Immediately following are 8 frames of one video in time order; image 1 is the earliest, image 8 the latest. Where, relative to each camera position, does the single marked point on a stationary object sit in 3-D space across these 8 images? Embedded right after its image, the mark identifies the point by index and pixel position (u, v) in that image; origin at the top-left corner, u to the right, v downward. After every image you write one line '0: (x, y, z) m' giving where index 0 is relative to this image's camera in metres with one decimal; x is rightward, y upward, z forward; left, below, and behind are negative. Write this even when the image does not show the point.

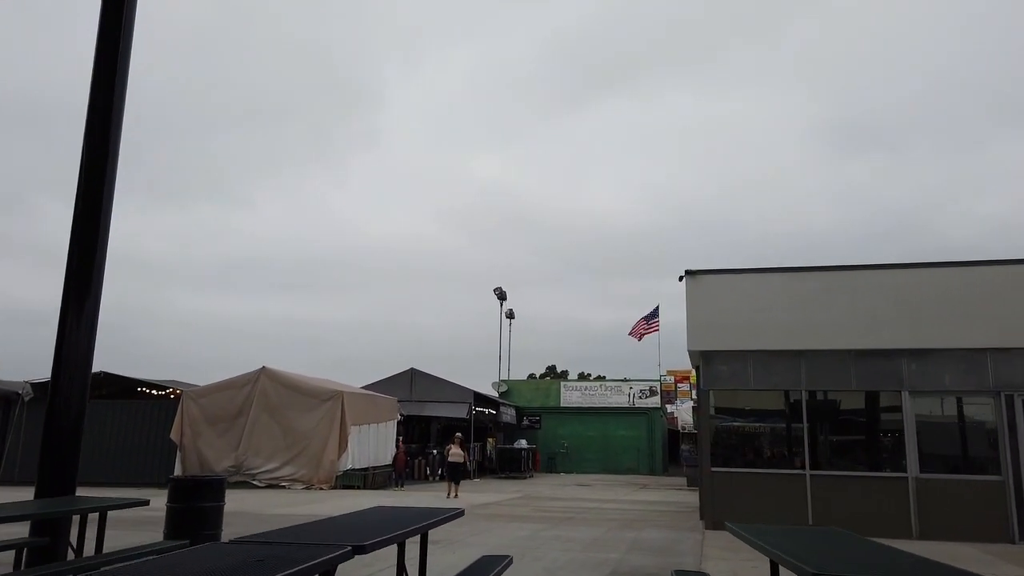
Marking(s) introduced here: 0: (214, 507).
0: (-3.5, -2.6, +9.0) m
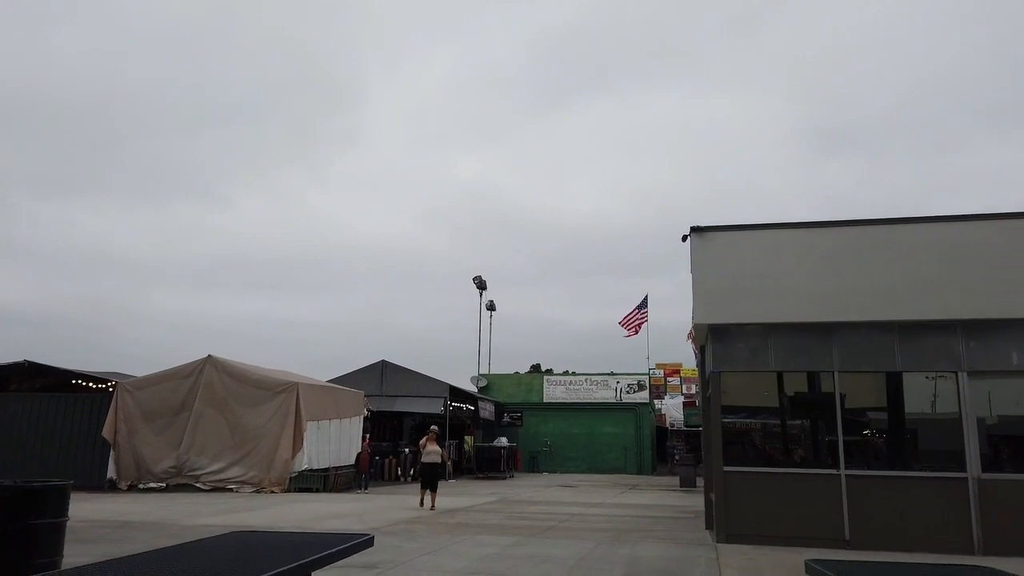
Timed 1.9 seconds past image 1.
0: (-3.9, -2.0, +6.4) m
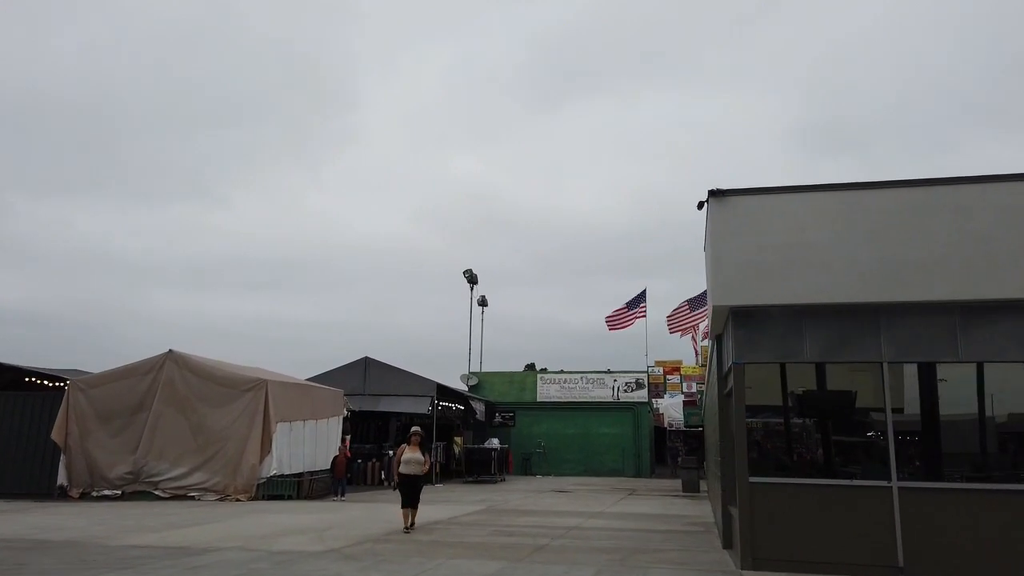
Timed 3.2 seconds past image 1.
0: (-4.1, -1.7, +4.6) m
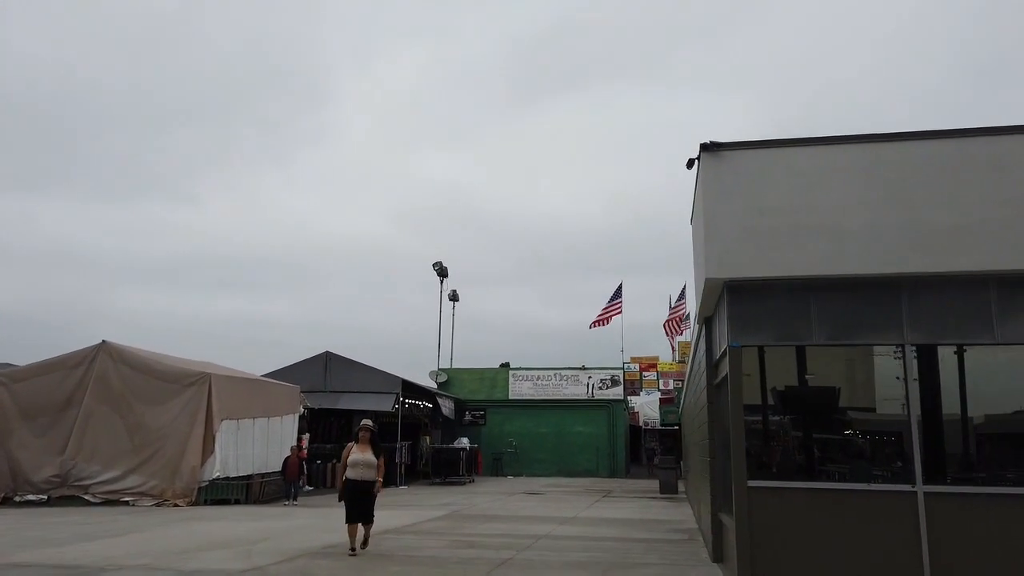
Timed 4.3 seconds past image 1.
0: (-4.4, -1.4, +3.0) m
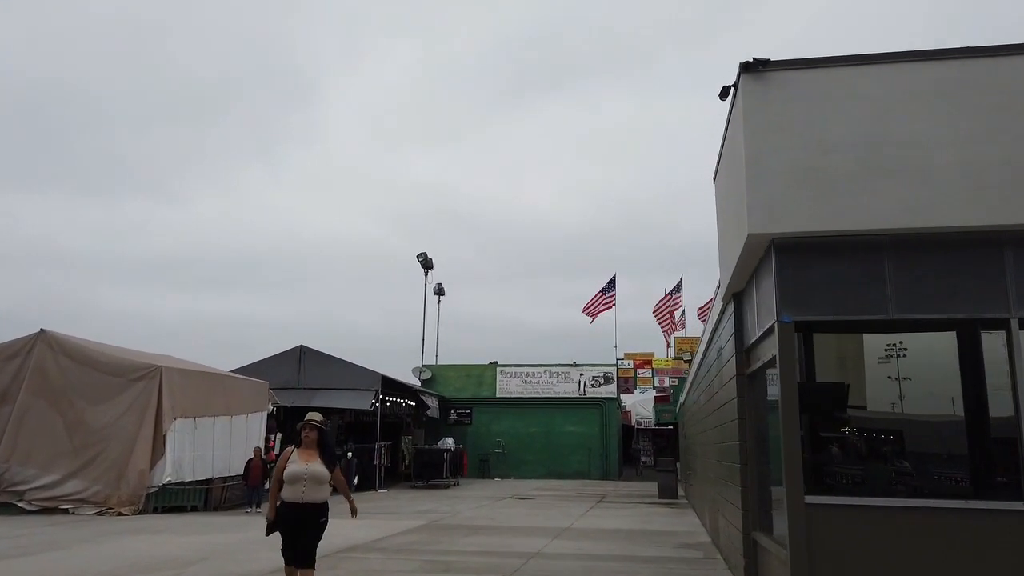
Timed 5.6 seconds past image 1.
0: (-4.4, -1.0, +1.2) m
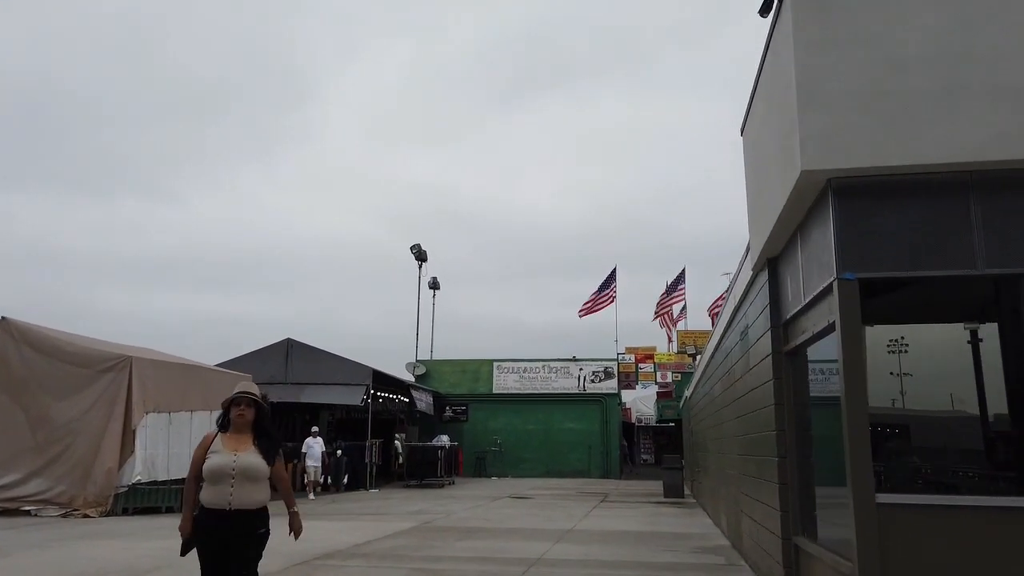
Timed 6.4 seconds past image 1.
0: (-4.4, -0.7, +0.1) m
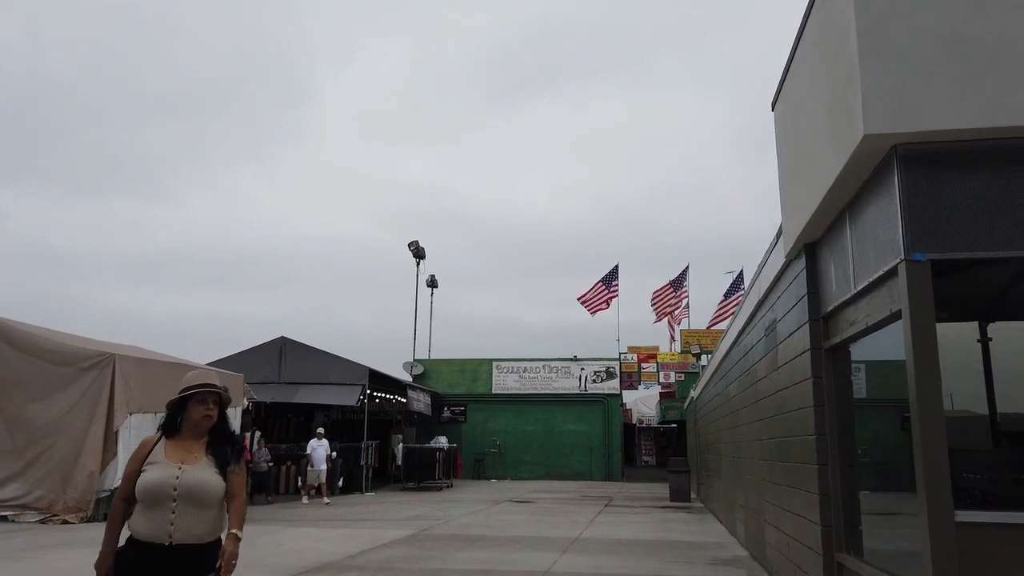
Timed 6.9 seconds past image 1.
0: (-4.3, -0.6, -0.6) m
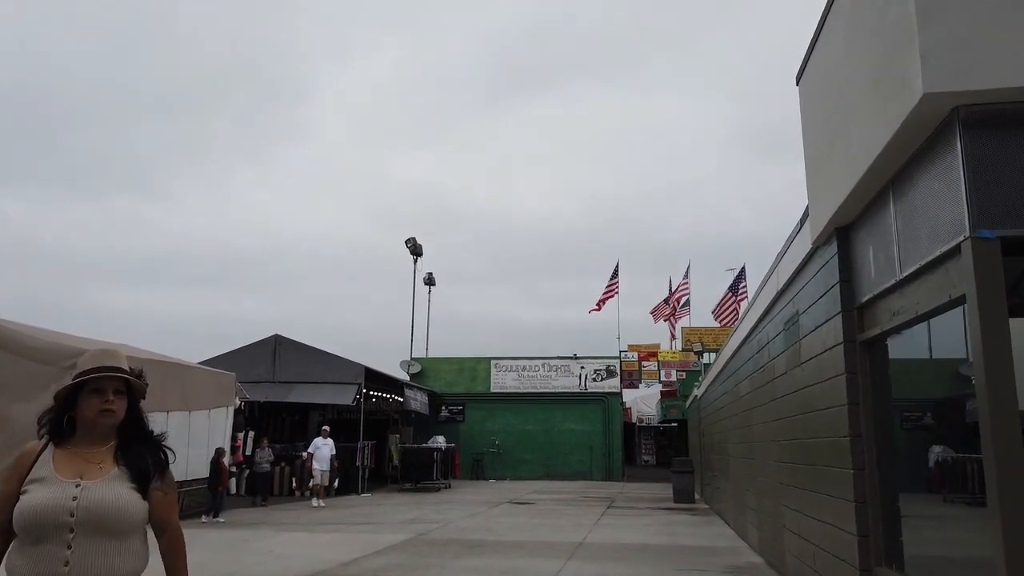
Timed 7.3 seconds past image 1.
0: (-4.2, -0.6, -1.2) m
